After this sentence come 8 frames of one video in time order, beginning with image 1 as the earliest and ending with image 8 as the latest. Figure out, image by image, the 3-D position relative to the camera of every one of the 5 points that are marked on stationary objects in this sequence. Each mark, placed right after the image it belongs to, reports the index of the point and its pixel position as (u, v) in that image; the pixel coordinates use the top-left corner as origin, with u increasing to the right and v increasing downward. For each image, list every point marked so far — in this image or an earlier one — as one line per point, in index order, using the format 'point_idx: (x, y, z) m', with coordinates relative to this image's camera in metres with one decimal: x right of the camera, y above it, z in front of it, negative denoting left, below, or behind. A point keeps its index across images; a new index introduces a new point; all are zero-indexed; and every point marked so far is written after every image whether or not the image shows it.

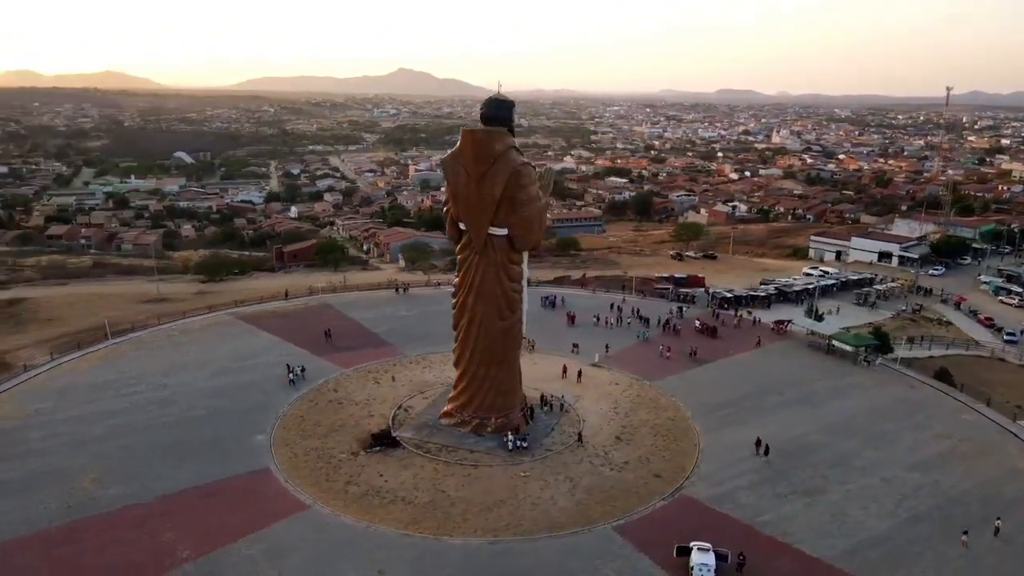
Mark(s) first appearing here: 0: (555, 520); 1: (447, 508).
0: (+1.0, -5.4, +16.7) m
1: (-1.6, -5.2, +17.0) m
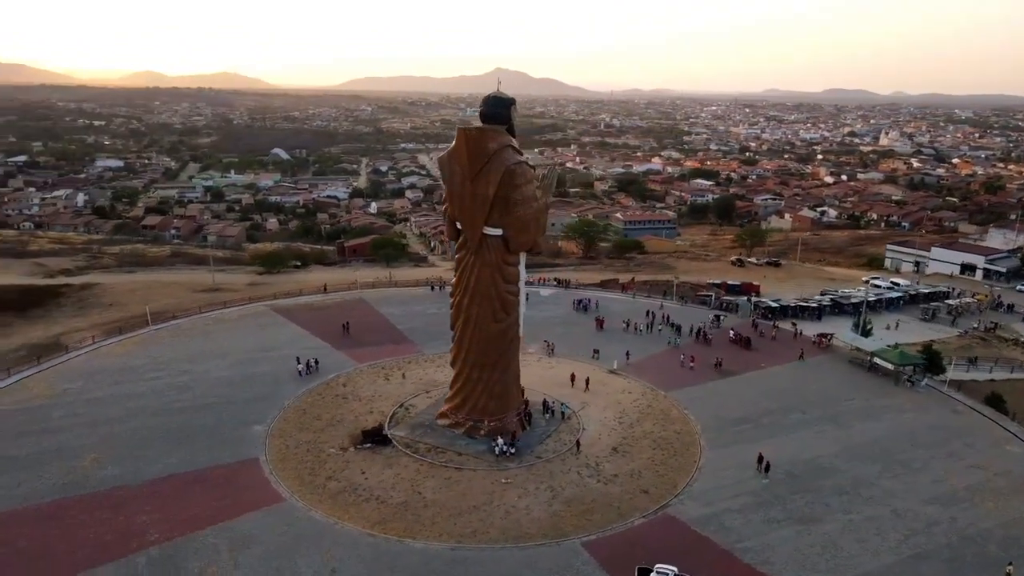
0: (+0.3, -5.5, +16.2) m
1: (-2.2, -5.2, +16.9) m
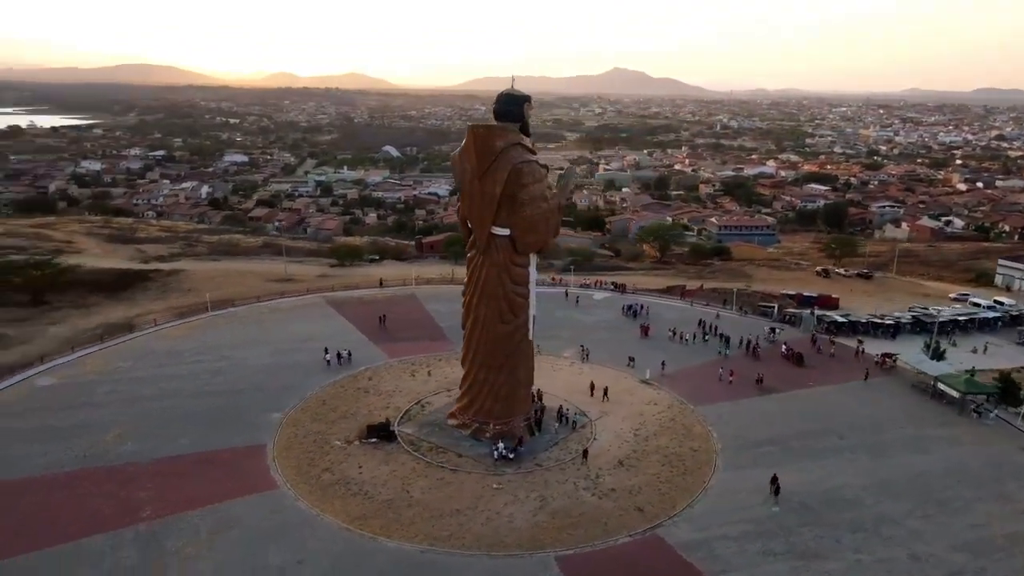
0: (-0.3, -5.5, +15.7) m
1: (-2.6, -5.2, +16.8) m
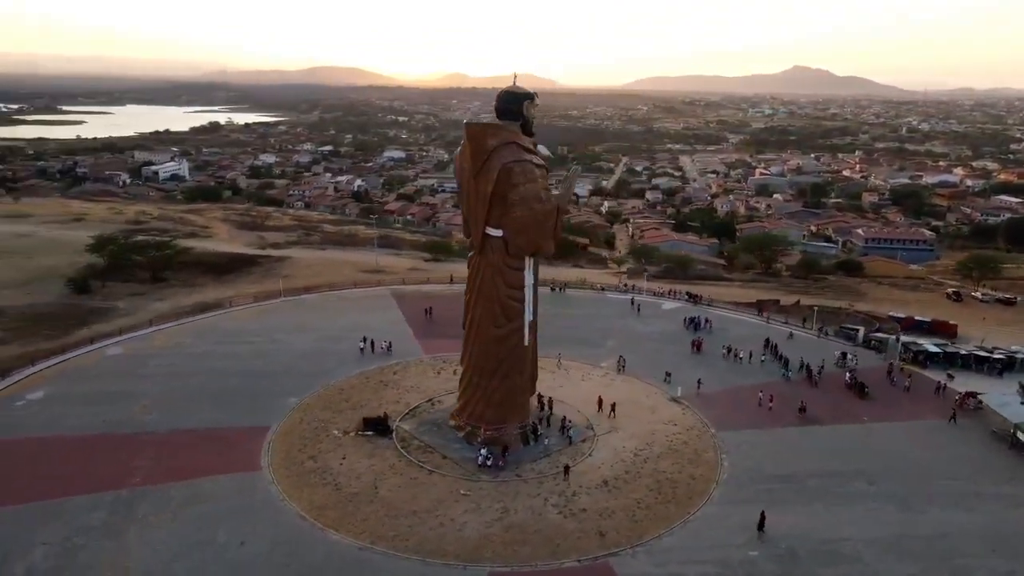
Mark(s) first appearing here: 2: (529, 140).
0: (-1.5, -5.5, +15.4) m
1: (-3.5, -5.1, +16.9) m
2: (+0.5, +3.8, +18.4) m
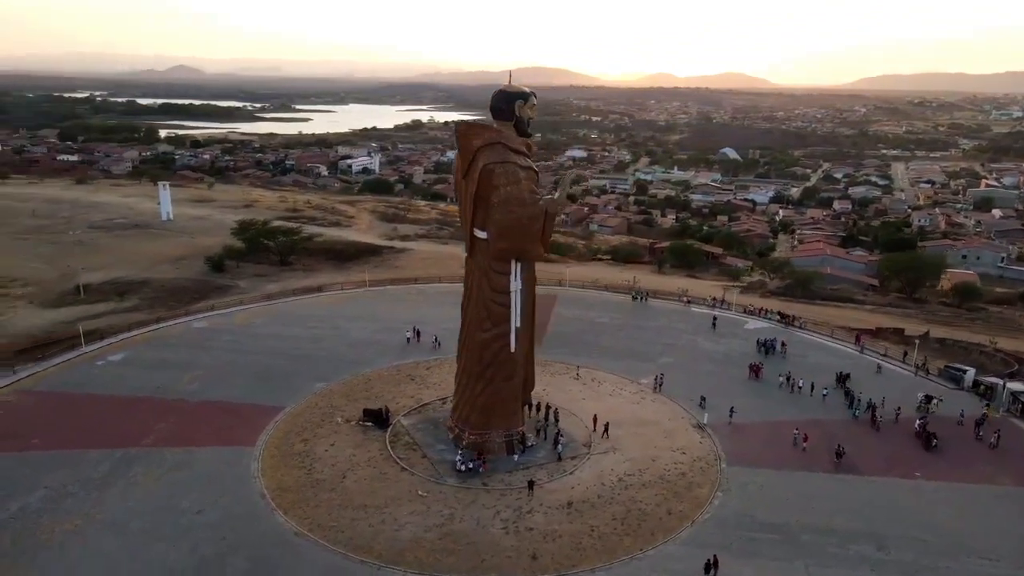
0: (-3.0, -5.5, +15.5) m
1: (-4.6, -4.9, +17.4) m
2: (+0.2, +3.6, +17.8) m
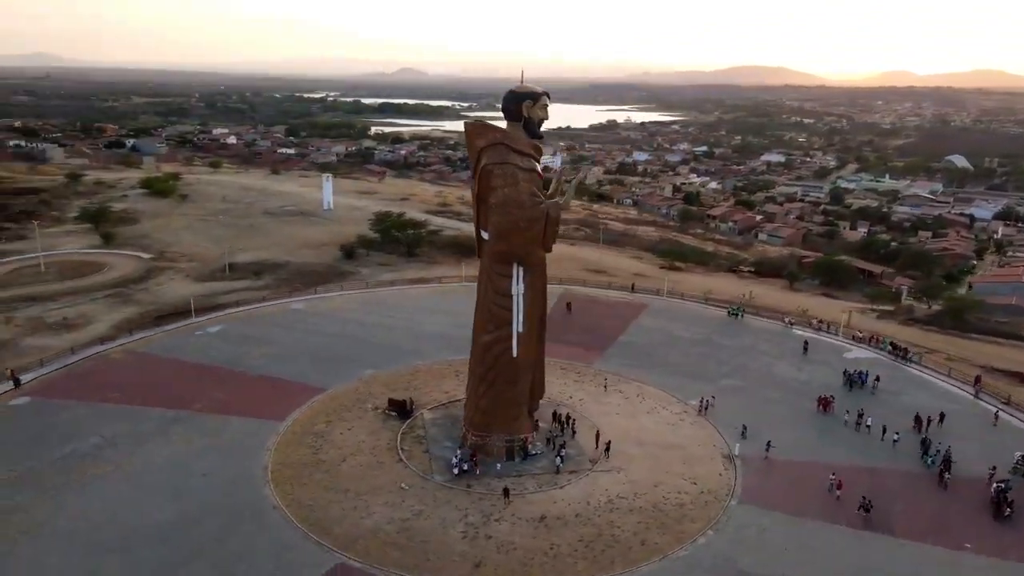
0: (-4.0, -5.4, +16.1) m
1: (-5.0, -4.7, +18.4) m
2: (+0.4, +3.5, +17.4) m
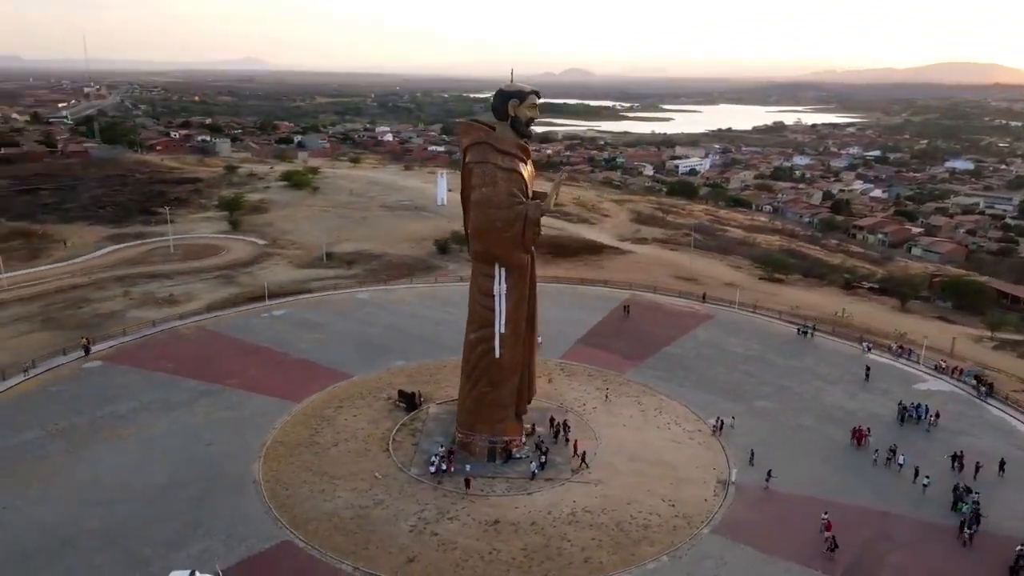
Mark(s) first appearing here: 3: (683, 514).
0: (-5.0, -5.1, +16.9) m
1: (-5.5, -4.4, +19.4) m
2: (0.0, +3.5, +17.3) m
3: (+4.1, -5.3, +16.9) m
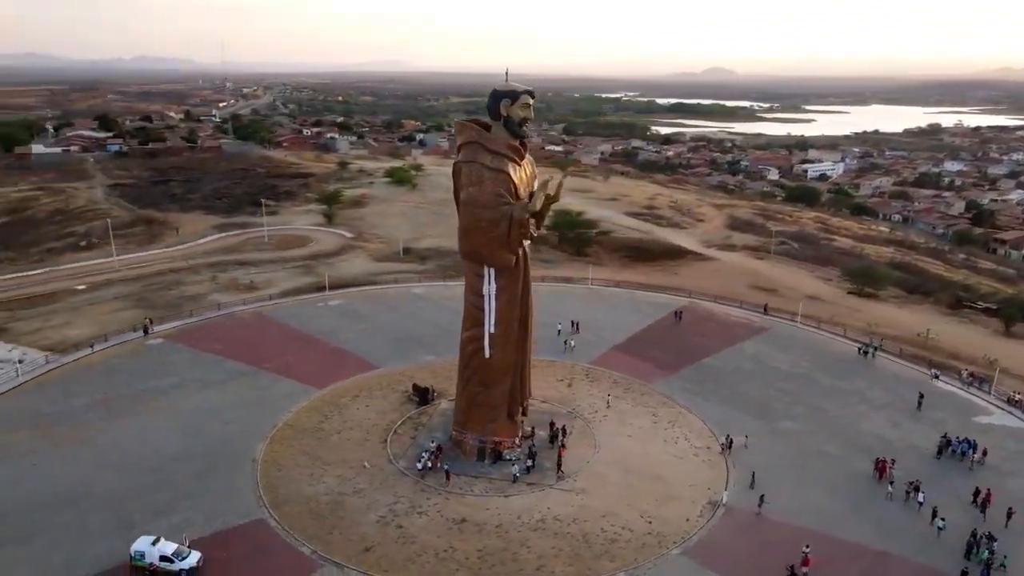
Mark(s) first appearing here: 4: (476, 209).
0: (-5.6, -4.9, +17.7) m
1: (-5.6, -4.2, +20.2) m
2: (-0.2, +3.5, +17.2) m
3: (+3.4, -5.5, +16.1) m
4: (-0.8, +1.9, +17.1) m
